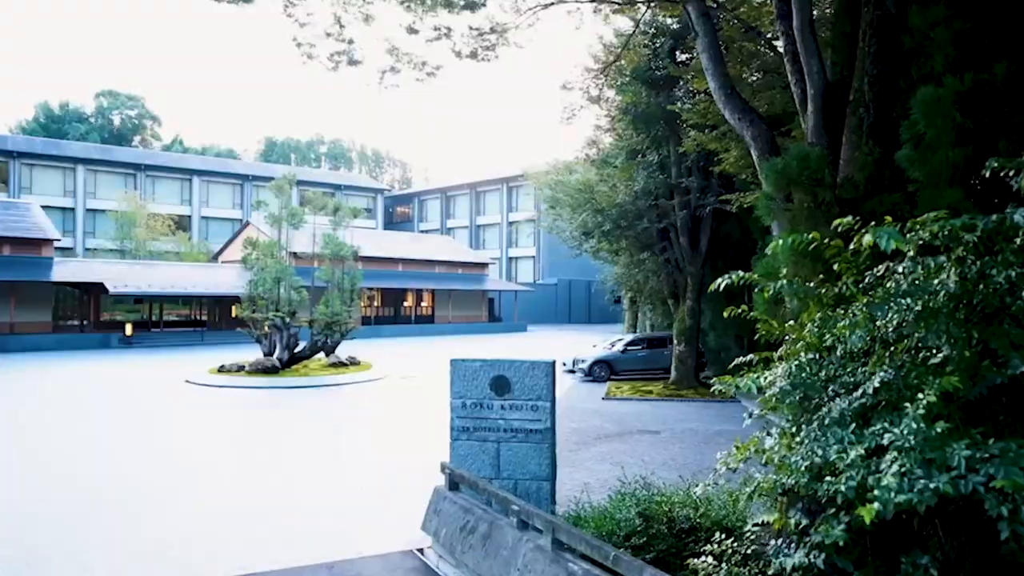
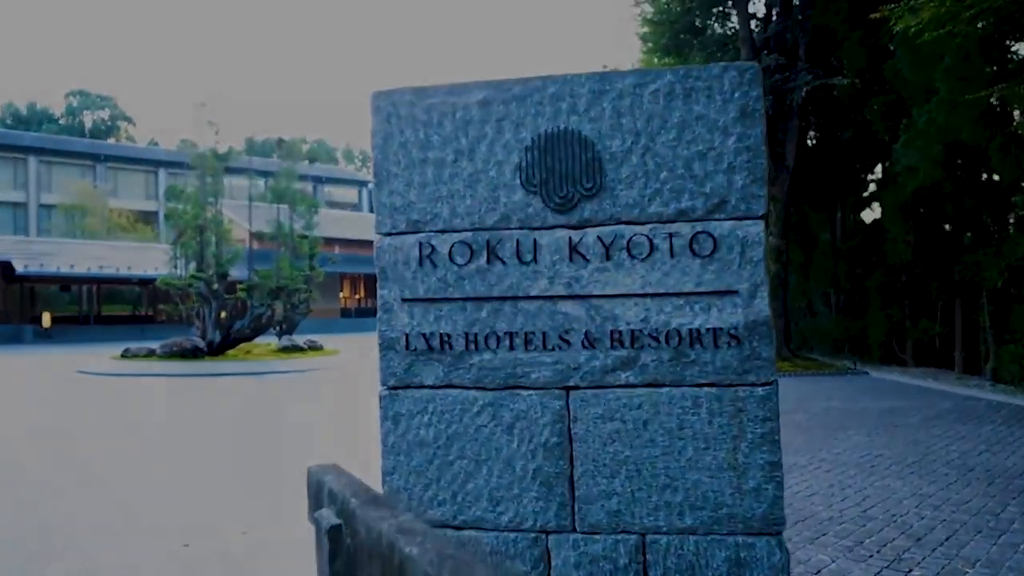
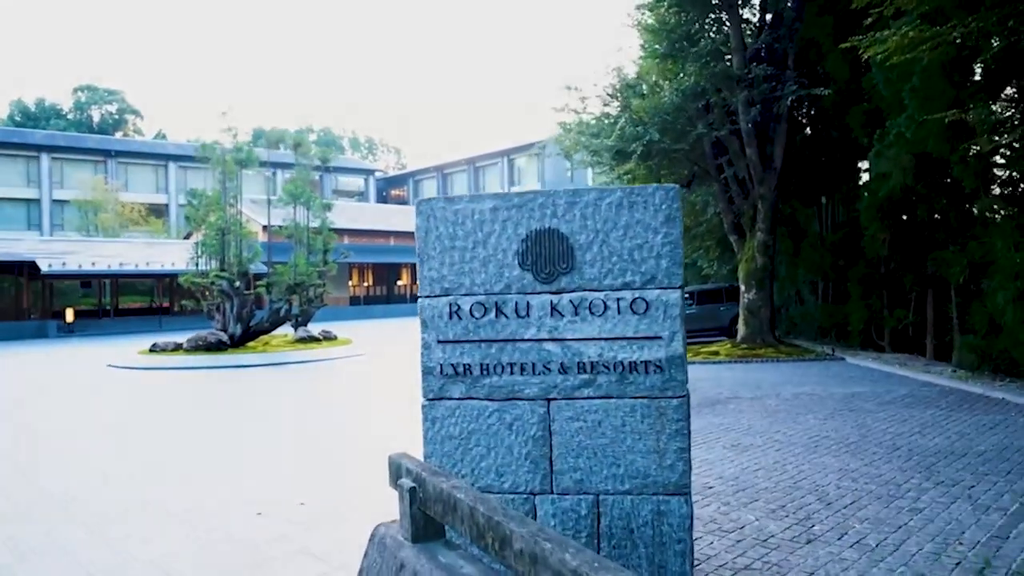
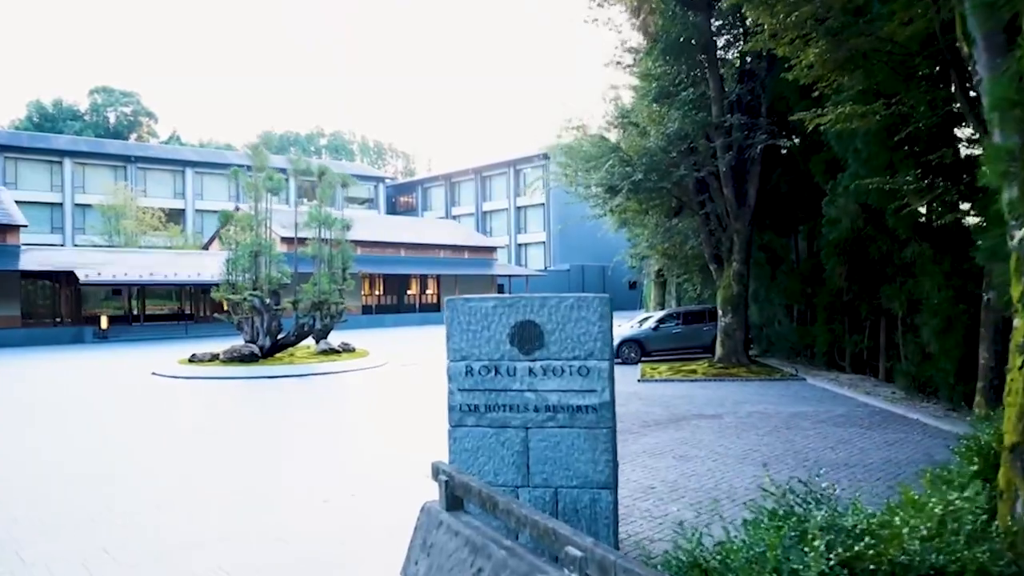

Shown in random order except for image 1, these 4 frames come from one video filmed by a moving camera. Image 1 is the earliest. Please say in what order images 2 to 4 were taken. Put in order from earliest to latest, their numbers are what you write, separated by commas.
4, 3, 2
